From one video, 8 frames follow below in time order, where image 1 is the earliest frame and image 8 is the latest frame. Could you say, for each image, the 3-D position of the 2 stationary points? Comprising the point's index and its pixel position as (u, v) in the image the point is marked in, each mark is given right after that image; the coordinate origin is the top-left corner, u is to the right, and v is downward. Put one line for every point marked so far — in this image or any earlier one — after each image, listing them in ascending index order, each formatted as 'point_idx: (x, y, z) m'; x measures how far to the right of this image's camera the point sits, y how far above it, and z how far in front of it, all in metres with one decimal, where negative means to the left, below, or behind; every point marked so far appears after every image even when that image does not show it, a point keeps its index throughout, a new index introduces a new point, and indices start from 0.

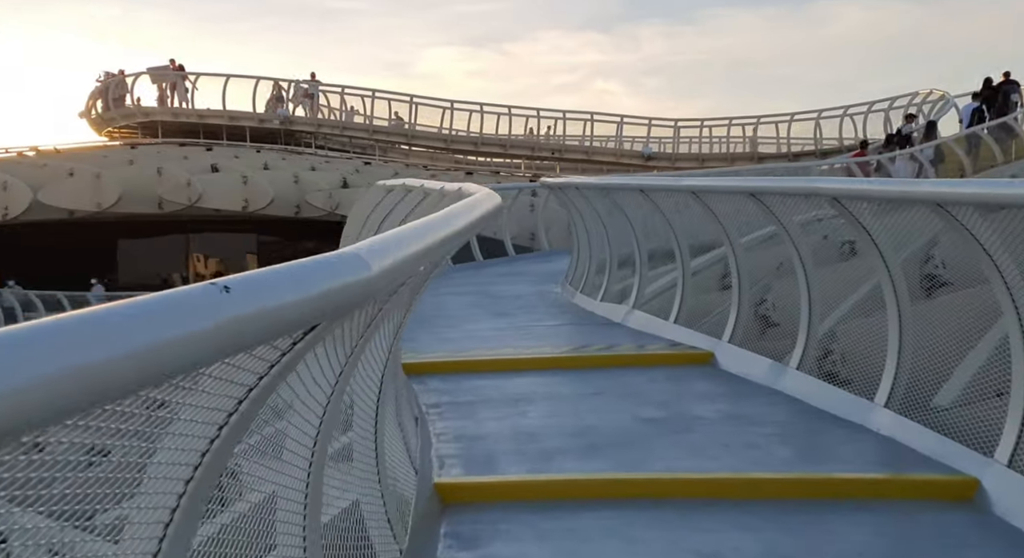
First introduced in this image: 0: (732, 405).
0: (+1.5, -0.8, +5.2) m
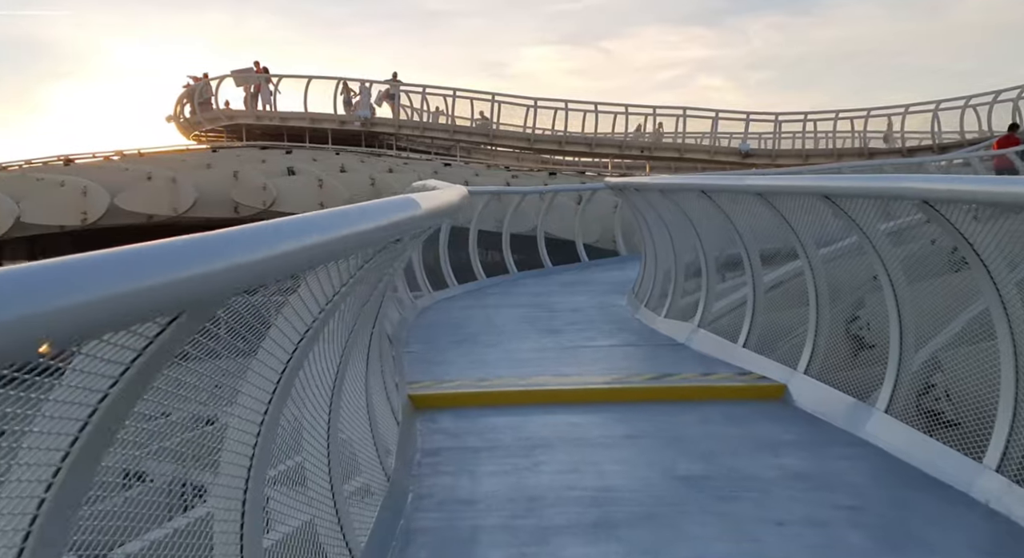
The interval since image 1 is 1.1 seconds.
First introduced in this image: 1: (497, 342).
0: (+1.6, -1.0, +4.2) m
1: (-0.1, -0.6, +7.0) m
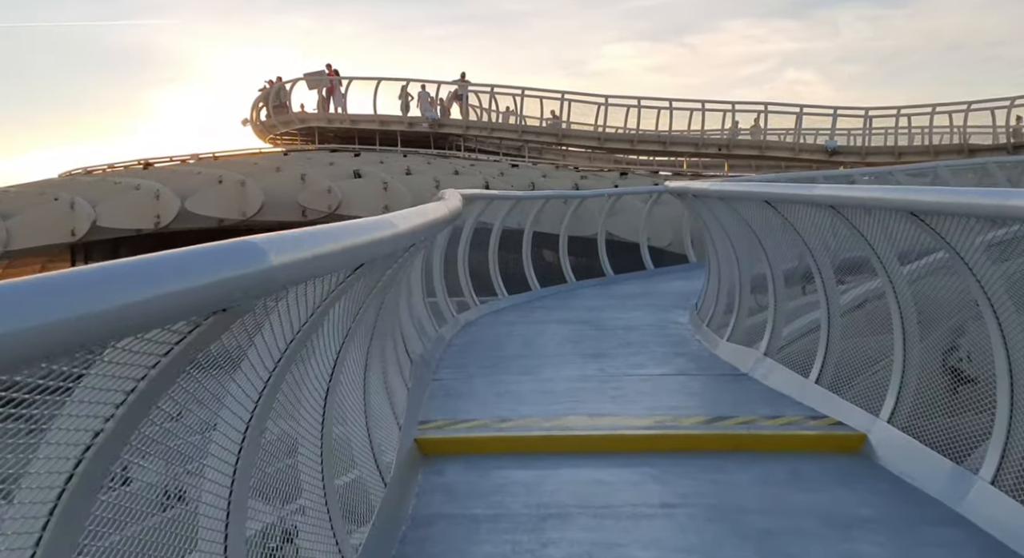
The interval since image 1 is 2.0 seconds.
0: (+1.6, -1.2, +3.3) m
1: (+0.2, -0.7, +6.3) m
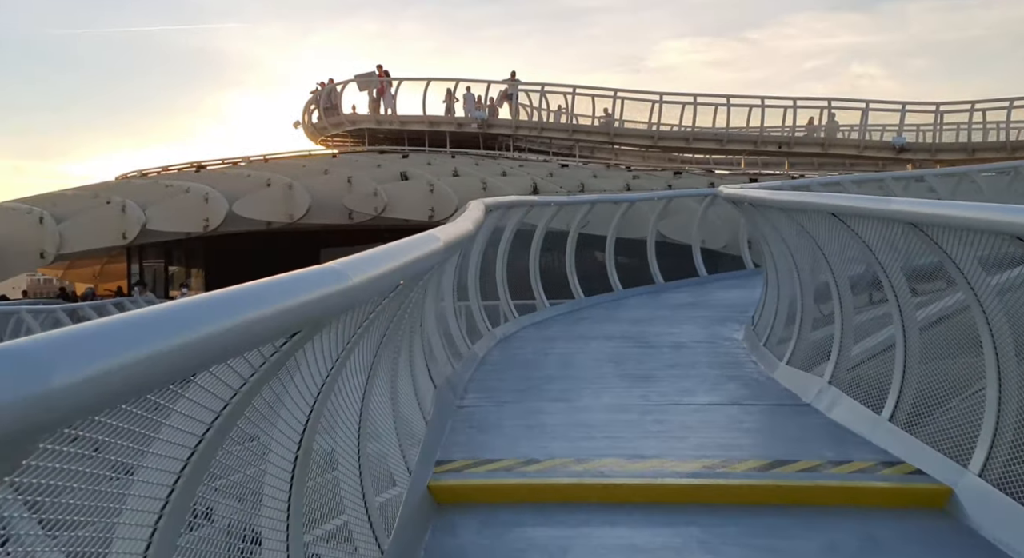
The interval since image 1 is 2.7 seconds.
0: (+1.6, -1.3, +2.7) m
1: (+0.5, -0.9, +5.8) m
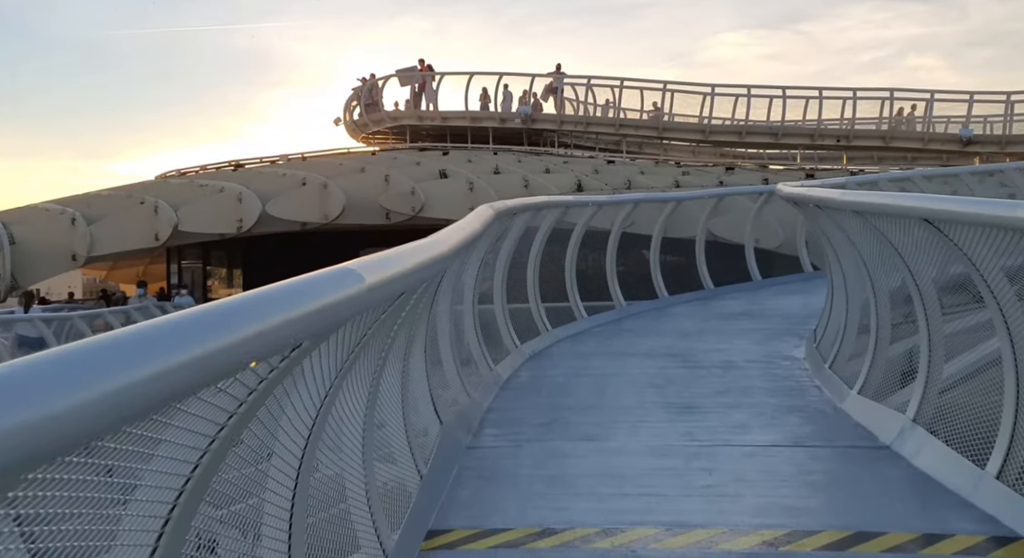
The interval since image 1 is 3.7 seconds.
0: (+1.6, -1.4, +1.8) m
1: (+0.6, -1.0, +5.0) m
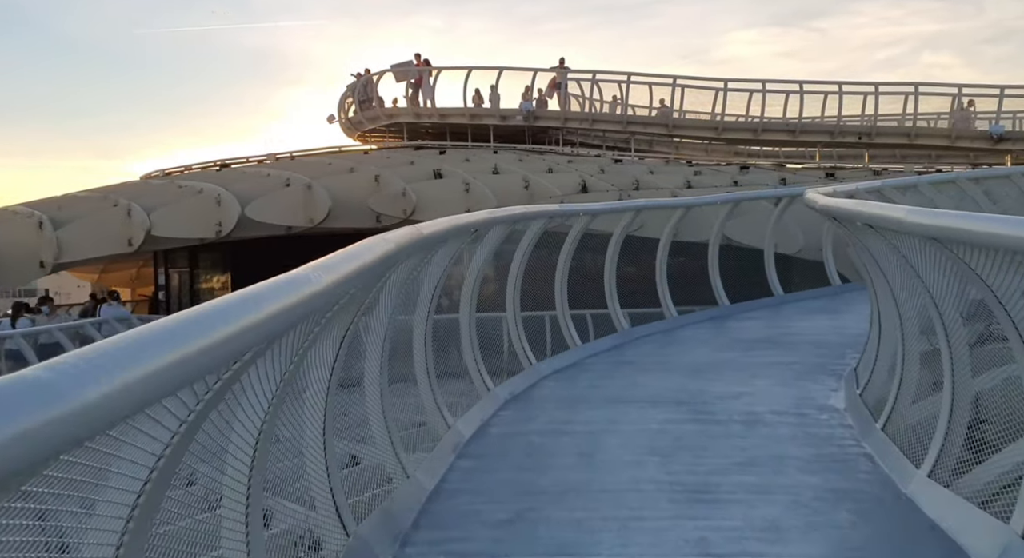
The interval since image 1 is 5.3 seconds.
0: (+1.3, -1.7, +0.4) m
1: (+0.3, -1.2, +3.6) m
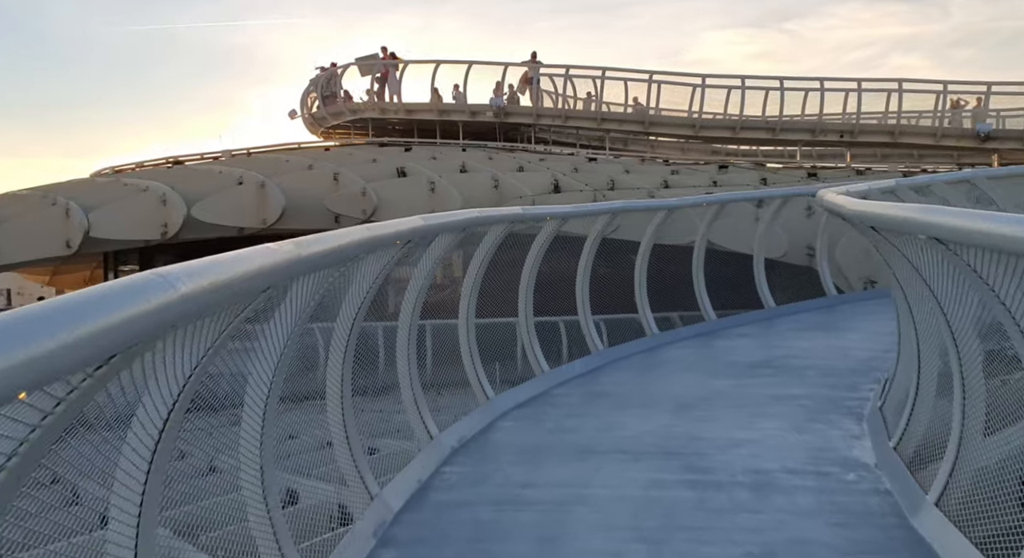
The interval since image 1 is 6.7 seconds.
0: (+1.1, -1.8, -0.7) m
1: (+0.1, -1.3, +2.4) m
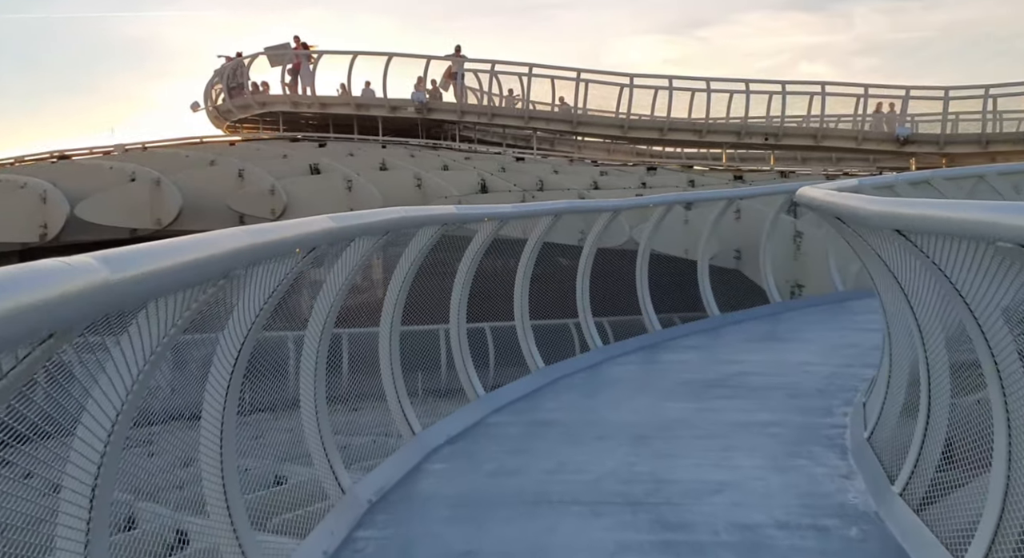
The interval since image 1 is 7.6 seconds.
0: (+1.3, -1.9, -1.5) m
1: (0.0, -1.4, +1.5) m
